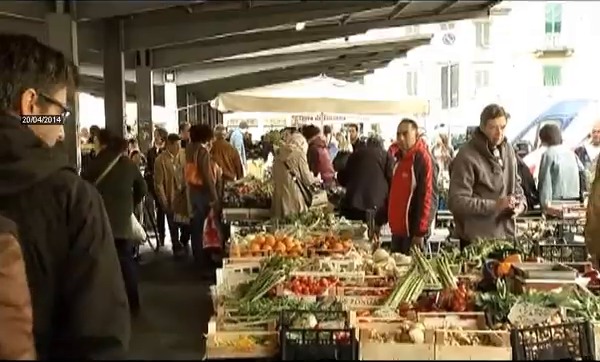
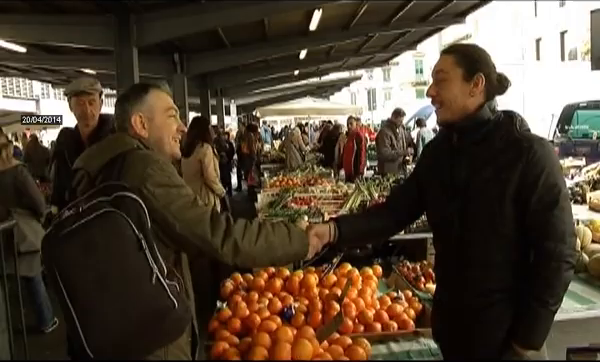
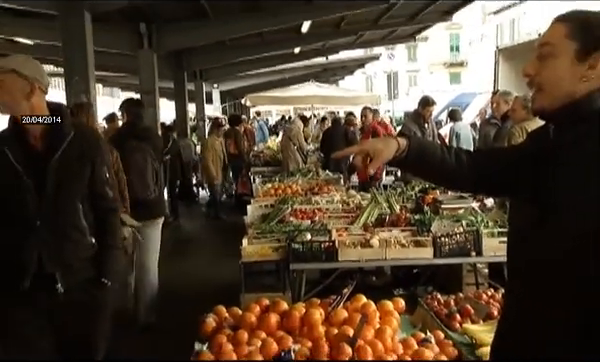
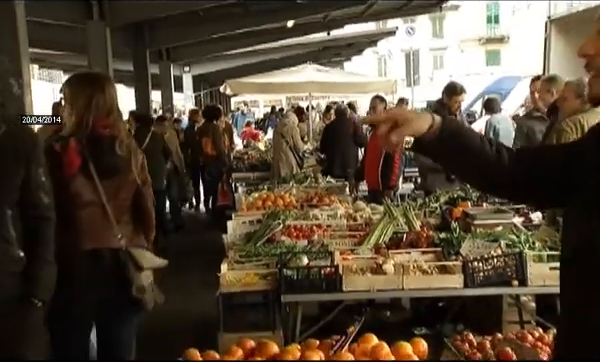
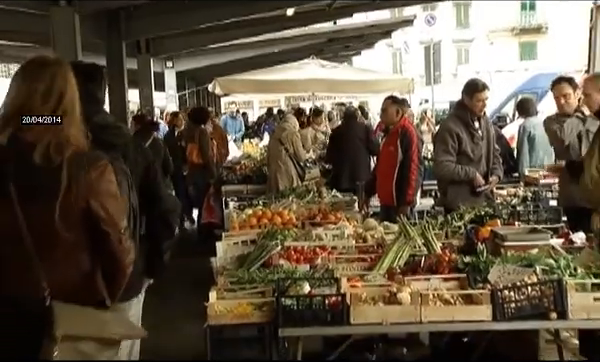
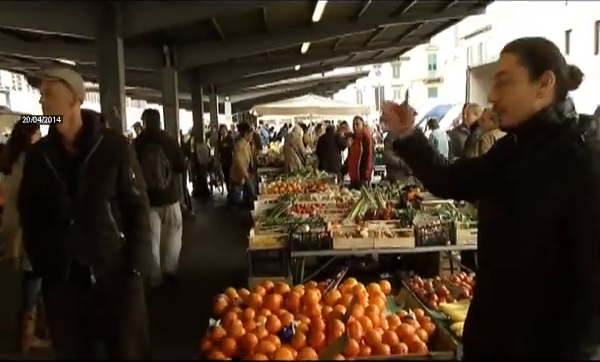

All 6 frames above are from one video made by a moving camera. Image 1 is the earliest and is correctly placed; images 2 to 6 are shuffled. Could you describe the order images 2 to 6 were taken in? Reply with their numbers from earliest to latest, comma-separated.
5, 4, 3, 6, 2
